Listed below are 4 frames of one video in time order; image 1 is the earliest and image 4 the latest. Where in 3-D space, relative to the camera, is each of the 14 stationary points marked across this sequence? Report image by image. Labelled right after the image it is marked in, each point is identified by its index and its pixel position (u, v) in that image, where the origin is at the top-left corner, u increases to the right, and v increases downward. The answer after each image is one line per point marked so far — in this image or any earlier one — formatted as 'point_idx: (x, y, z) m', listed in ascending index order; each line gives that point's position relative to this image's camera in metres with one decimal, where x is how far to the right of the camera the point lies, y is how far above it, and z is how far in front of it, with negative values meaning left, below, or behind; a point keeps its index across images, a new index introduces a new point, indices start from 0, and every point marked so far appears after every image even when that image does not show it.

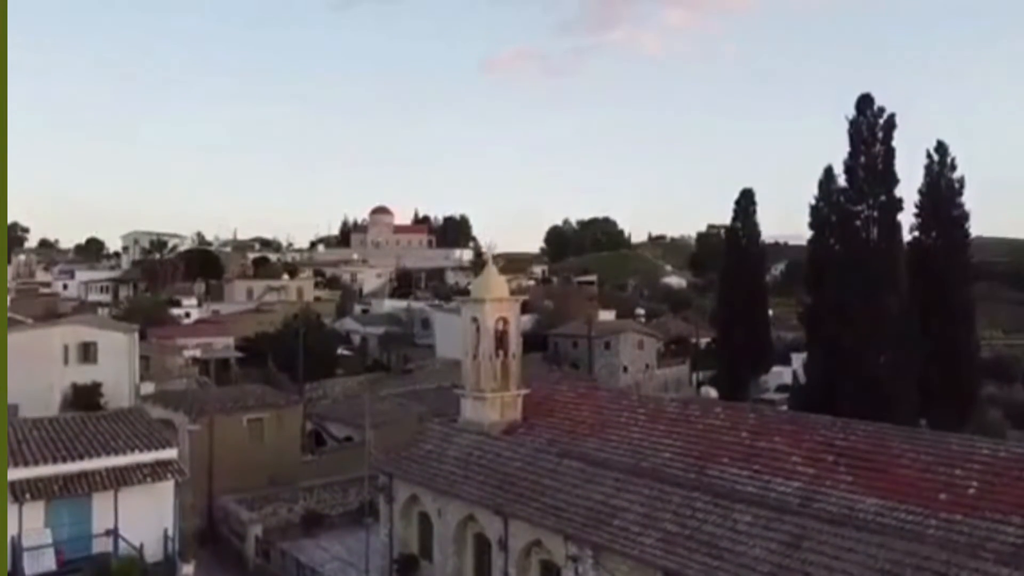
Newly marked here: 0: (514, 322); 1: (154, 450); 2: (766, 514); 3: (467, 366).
0: (+0.1, -0.5, +18.6) m
1: (-4.6, -2.1, +14.8) m
2: (+2.6, -2.3, +12.0) m
3: (-0.7, -1.2, +18.5) m
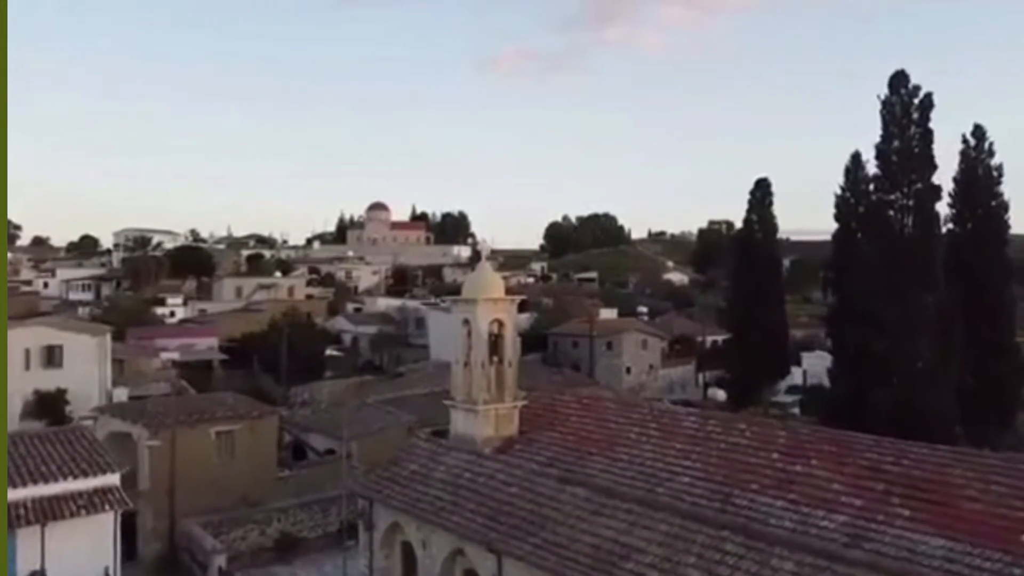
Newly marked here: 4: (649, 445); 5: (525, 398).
0: (0.0, -0.5, +16.6) m
1: (-4.6, -2.1, +12.8) m
2: (+2.6, -2.3, +10.0) m
3: (-0.8, -1.2, +16.6) m
4: (+1.7, -1.9, +14.1) m
5: (+0.2, -1.6, +16.8) m
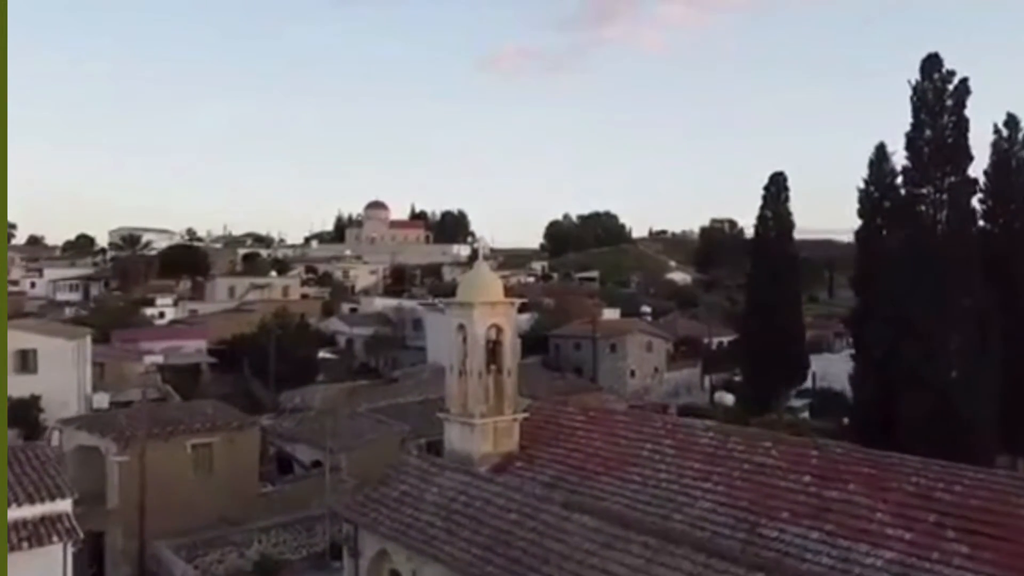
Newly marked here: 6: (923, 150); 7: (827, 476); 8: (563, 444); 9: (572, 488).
0: (0.0, -0.6, +15.2) m
1: (-4.6, -2.1, +11.4) m
2: (+2.6, -2.4, +8.6) m
3: (-0.8, -1.2, +15.2) m
4: (+1.7, -1.9, +12.7) m
5: (+0.2, -1.6, +15.5) m
6: (+6.9, +2.3, +19.7) m
7: (+3.0, -1.8, +11.1) m
8: (+0.6, -1.9, +14.3) m
9: (+0.7, -2.2, +13.0) m
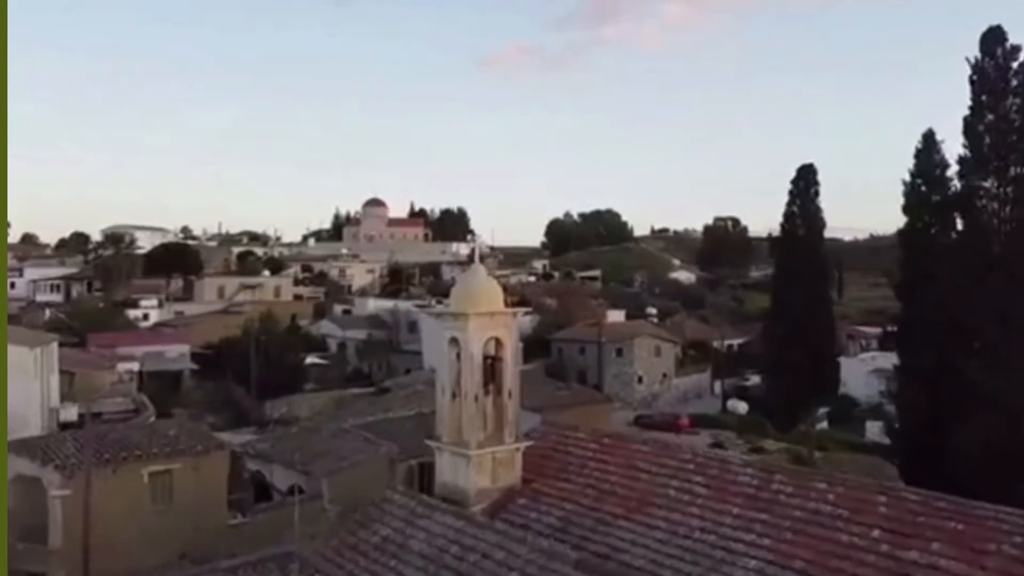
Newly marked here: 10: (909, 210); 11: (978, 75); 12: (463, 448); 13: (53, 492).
0: (0.0, -0.6, +13.1) m
1: (-4.6, -2.2, +9.4) m
2: (+2.6, -2.5, +6.5) m
3: (-0.8, -1.3, +13.1) m
4: (+1.7, -2.0, +10.6) m
5: (+0.2, -1.7, +13.4) m
6: (+6.9, +2.2, +17.6) m
7: (+3.0, -1.9, +9.0) m
8: (+0.6, -2.0, +12.2) m
9: (+0.7, -2.3, +11.0) m
10: (+6.3, +1.3, +18.7) m
11: (+6.9, +3.2, +17.8) m
12: (-0.5, -1.7, +12.5) m
13: (-5.6, -2.4, +14.1) m
